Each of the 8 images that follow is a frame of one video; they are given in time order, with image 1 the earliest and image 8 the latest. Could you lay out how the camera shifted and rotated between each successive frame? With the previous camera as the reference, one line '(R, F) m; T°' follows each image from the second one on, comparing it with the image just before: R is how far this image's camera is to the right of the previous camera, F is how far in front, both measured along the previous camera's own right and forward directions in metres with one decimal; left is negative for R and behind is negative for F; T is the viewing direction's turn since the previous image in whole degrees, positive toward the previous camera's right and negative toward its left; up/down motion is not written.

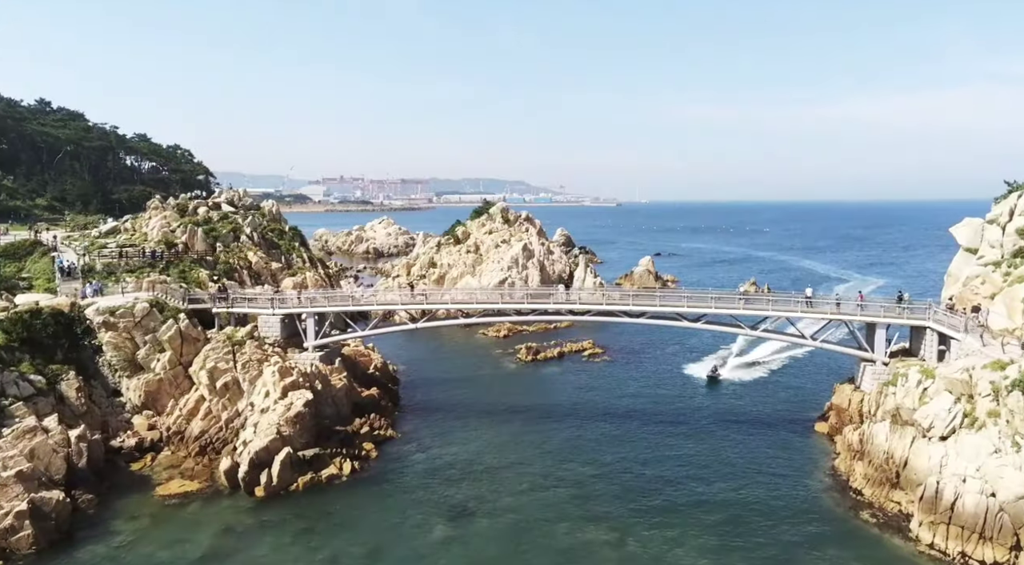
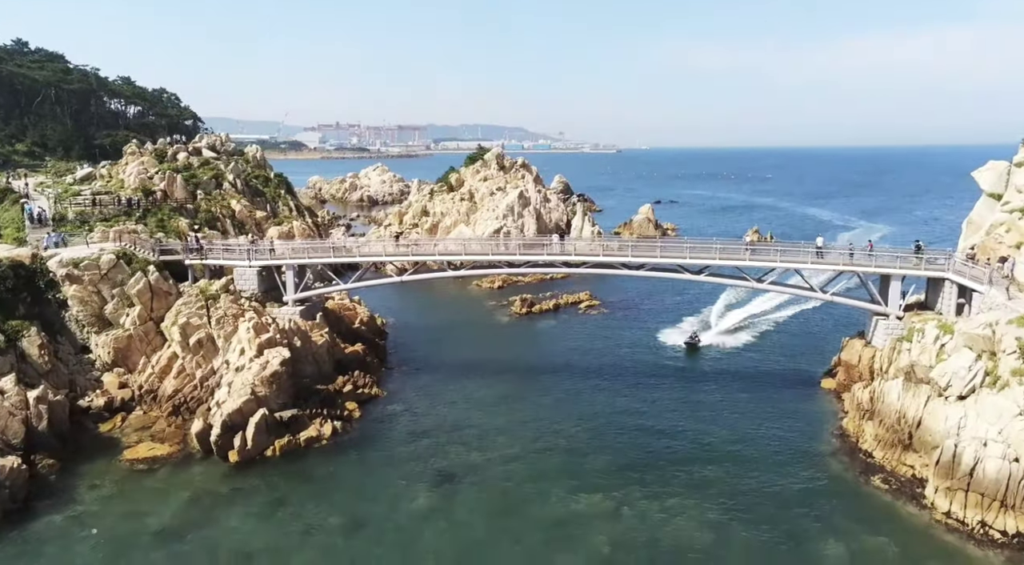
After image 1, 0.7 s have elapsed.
(+0.4, +2.4) m; 0°
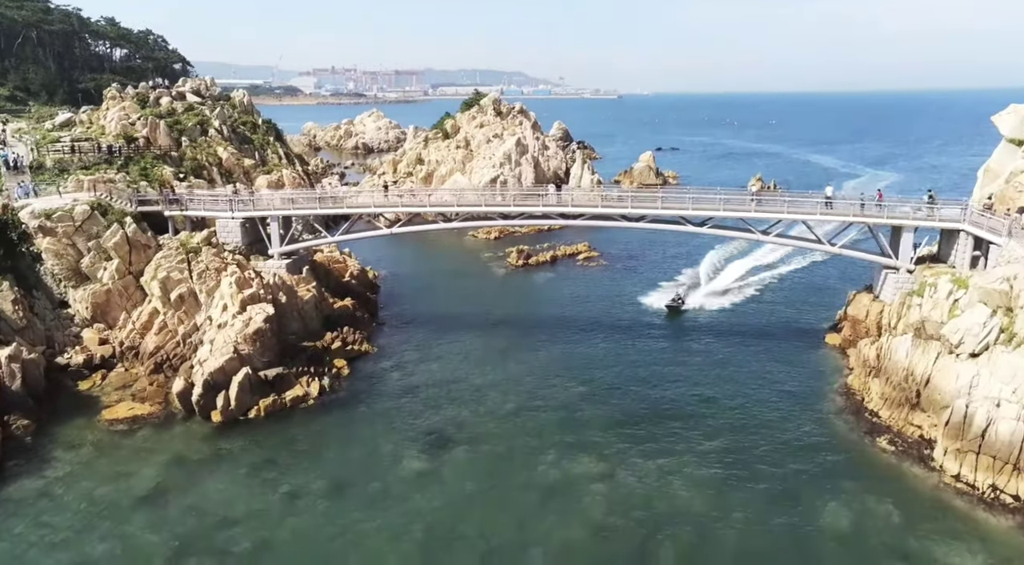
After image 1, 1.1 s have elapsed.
(+0.2, +1.5) m; 0°
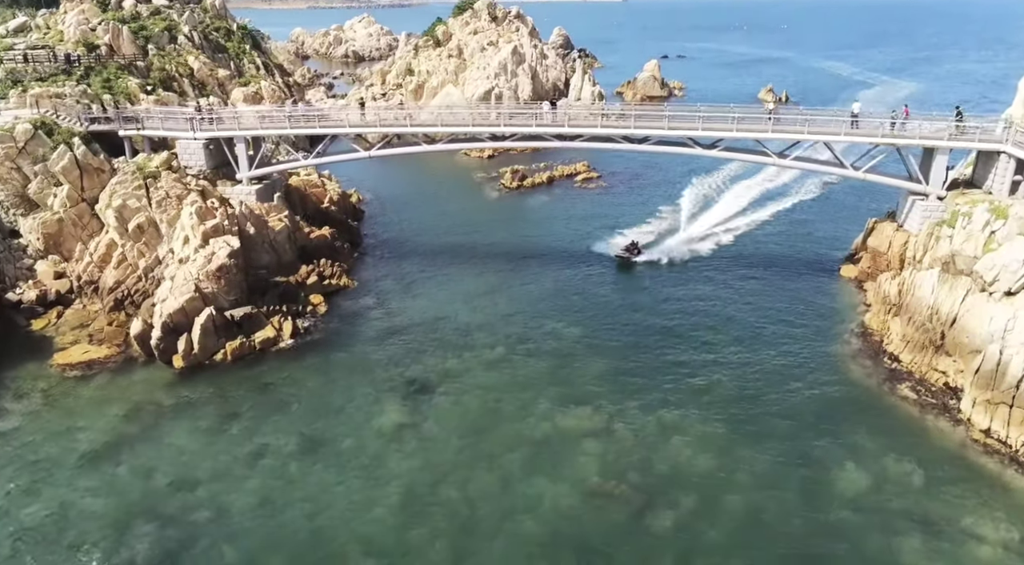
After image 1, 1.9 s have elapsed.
(+0.4, +2.8) m; 0°
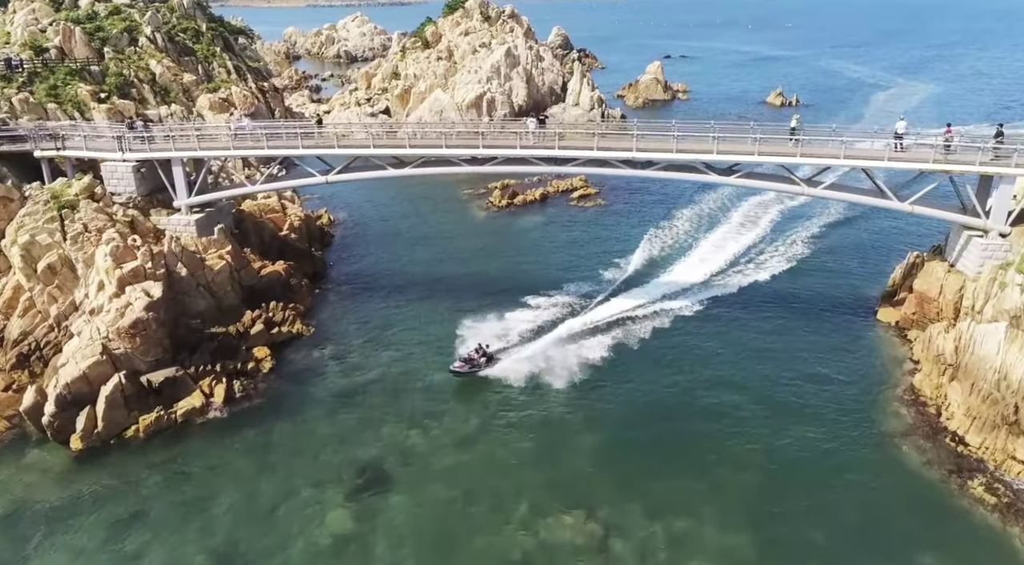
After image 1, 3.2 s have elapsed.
(+0.7, +4.8) m; 0°
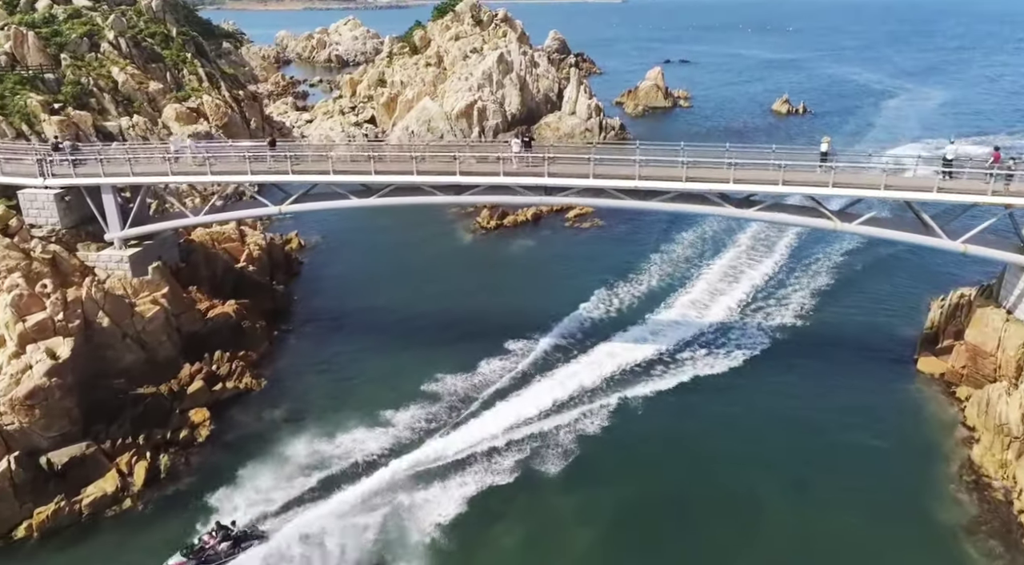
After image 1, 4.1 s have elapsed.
(+0.5, +3.9) m; 0°
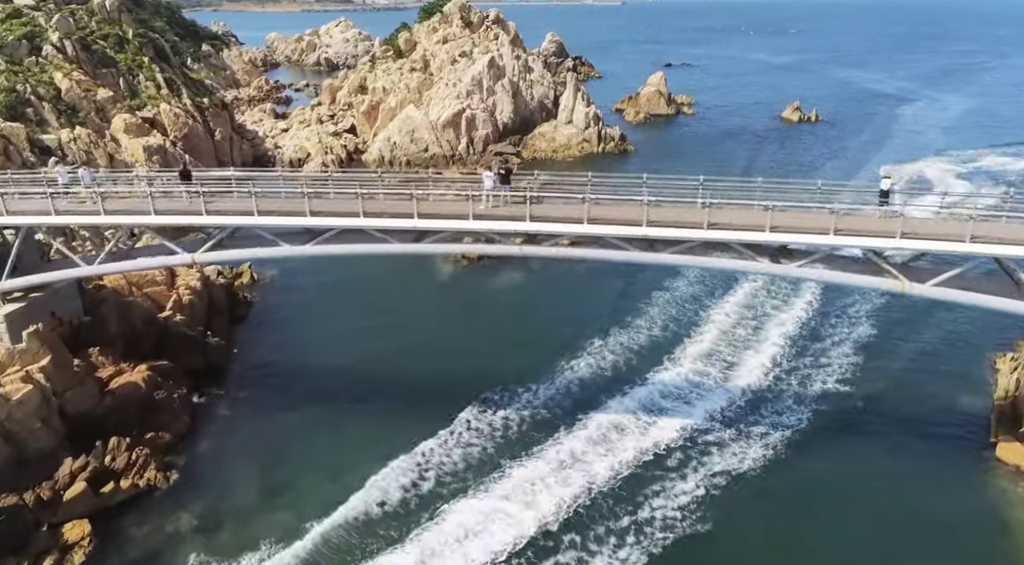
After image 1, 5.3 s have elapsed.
(+0.7, +5.1) m; 0°
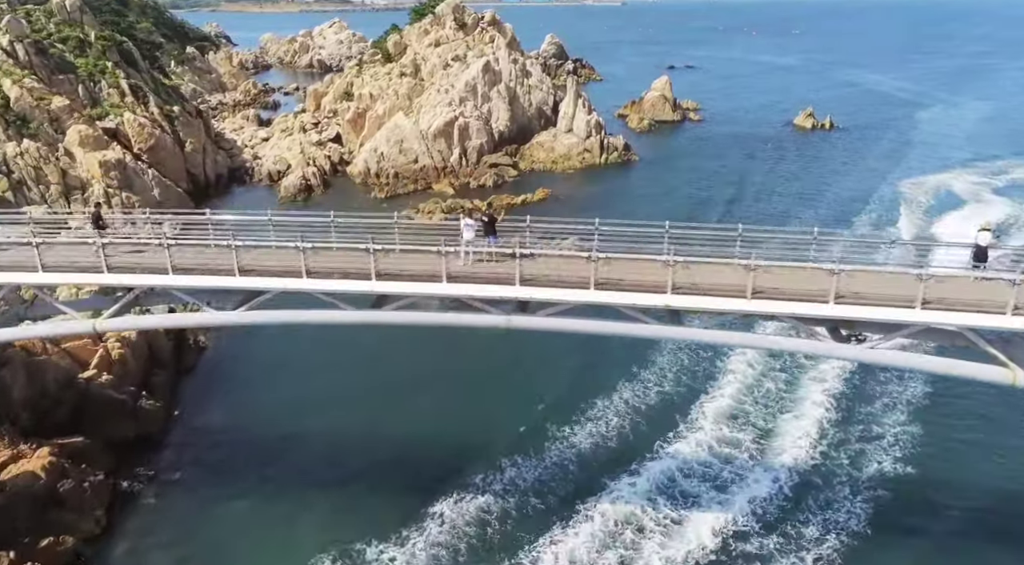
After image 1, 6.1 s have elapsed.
(+0.3, +4.0) m; 0°
